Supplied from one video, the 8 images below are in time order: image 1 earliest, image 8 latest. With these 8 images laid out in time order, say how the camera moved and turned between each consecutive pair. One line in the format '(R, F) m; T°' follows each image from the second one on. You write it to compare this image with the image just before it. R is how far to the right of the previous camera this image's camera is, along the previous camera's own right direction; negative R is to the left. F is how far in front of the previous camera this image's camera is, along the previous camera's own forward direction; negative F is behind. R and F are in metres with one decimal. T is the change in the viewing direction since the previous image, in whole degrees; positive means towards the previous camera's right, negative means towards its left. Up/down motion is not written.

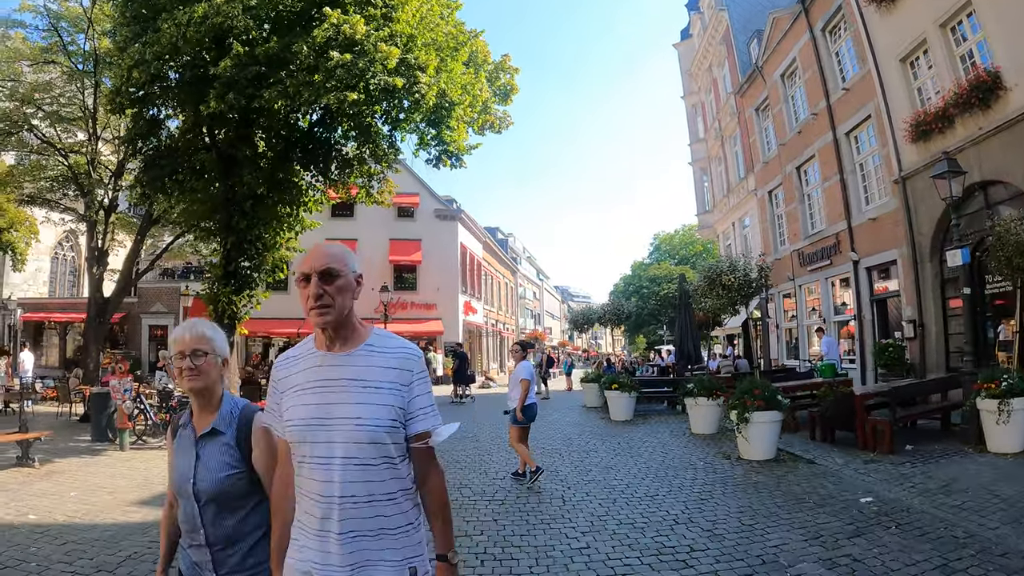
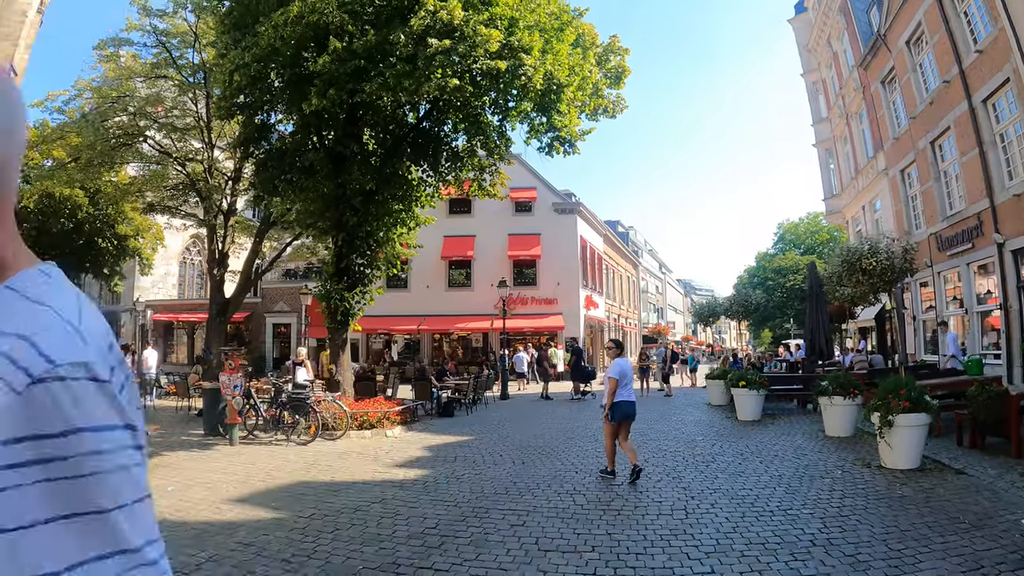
(+0.3, +1.4) m; -11°
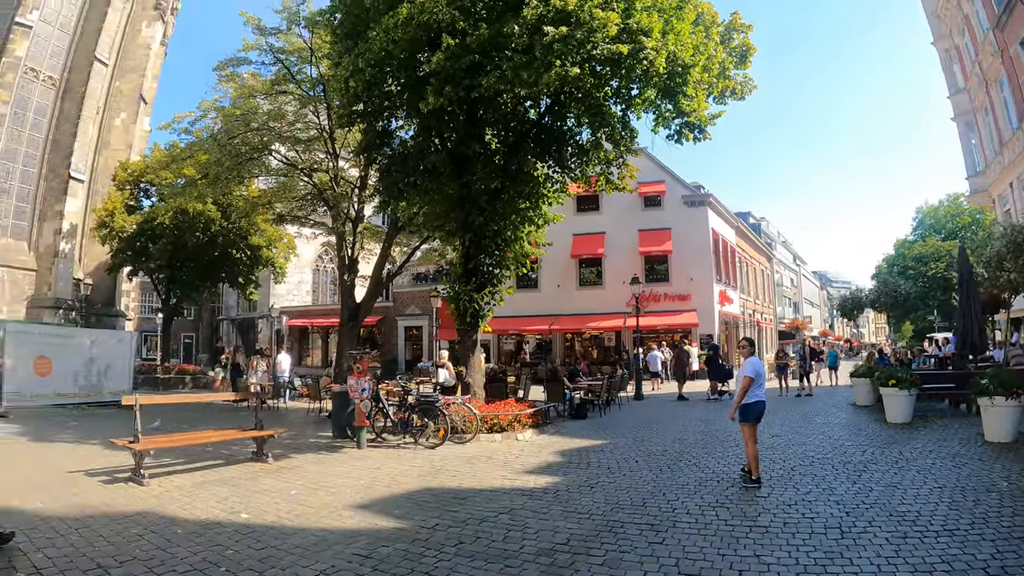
(-0.2, +0.7) m; -10°
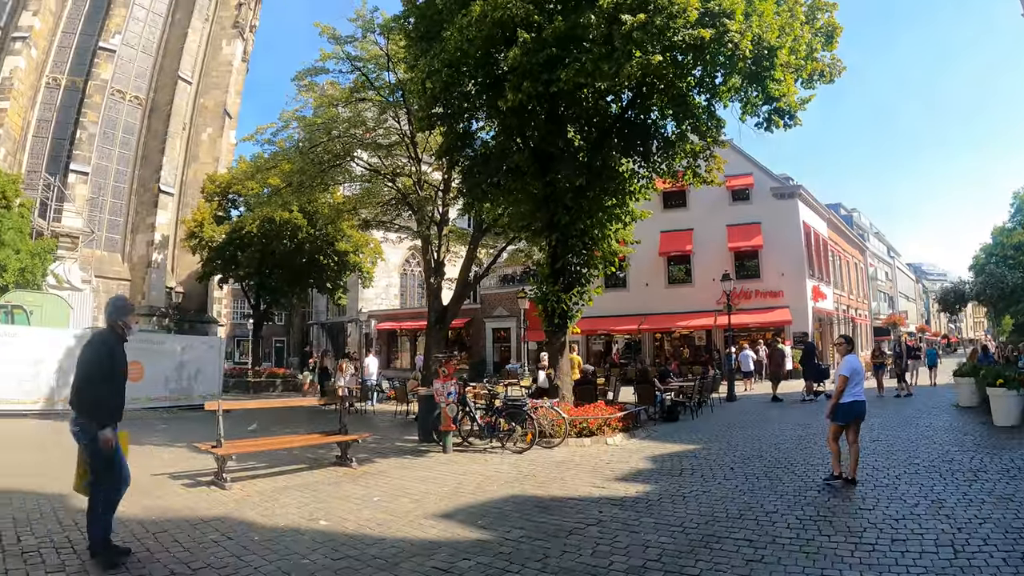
(-0.1, +0.3) m; -6°
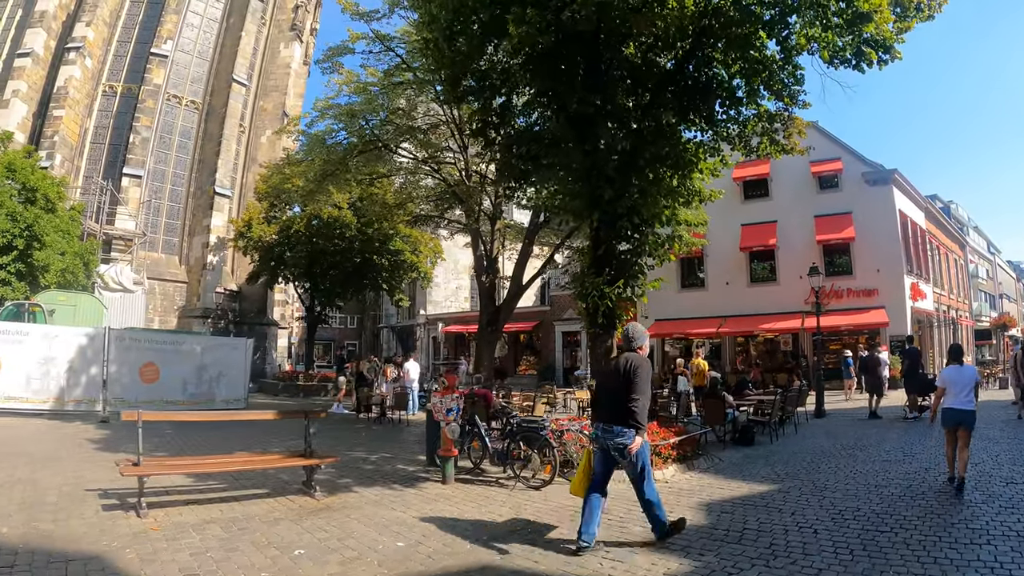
(+0.6, +1.7) m; -6°
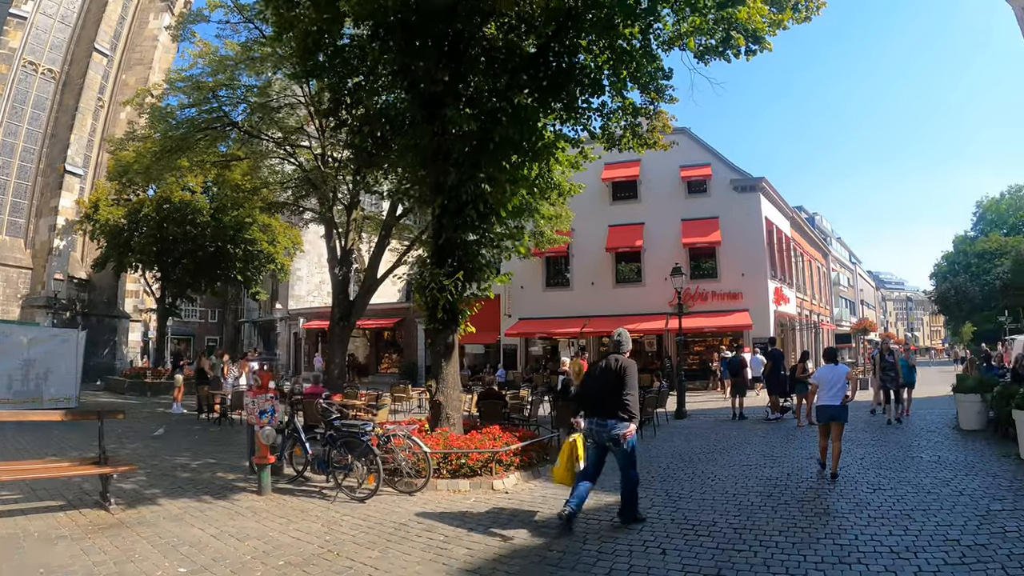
(+0.7, +0.6) m; +9°
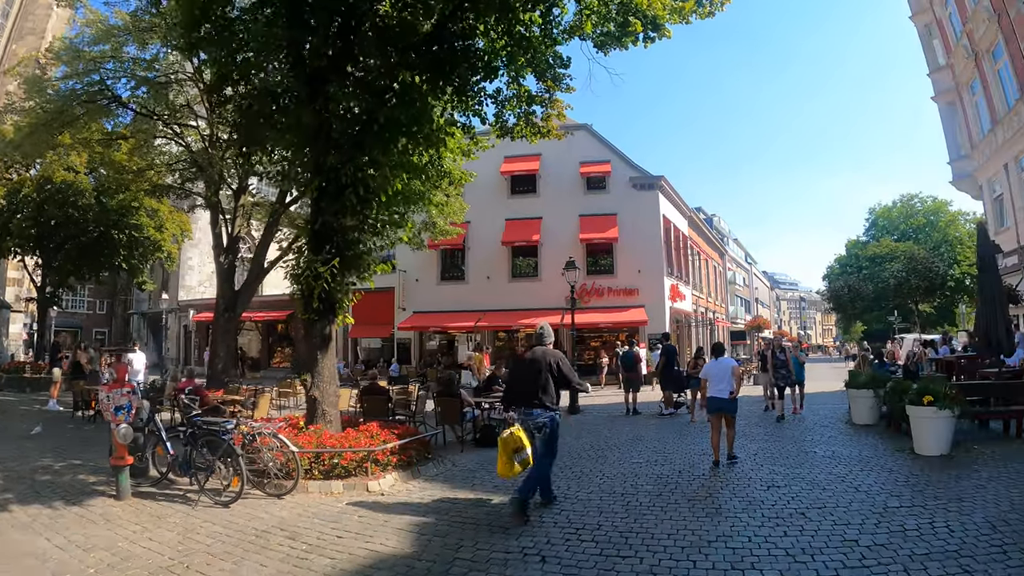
(+0.4, +0.3) m; +7°
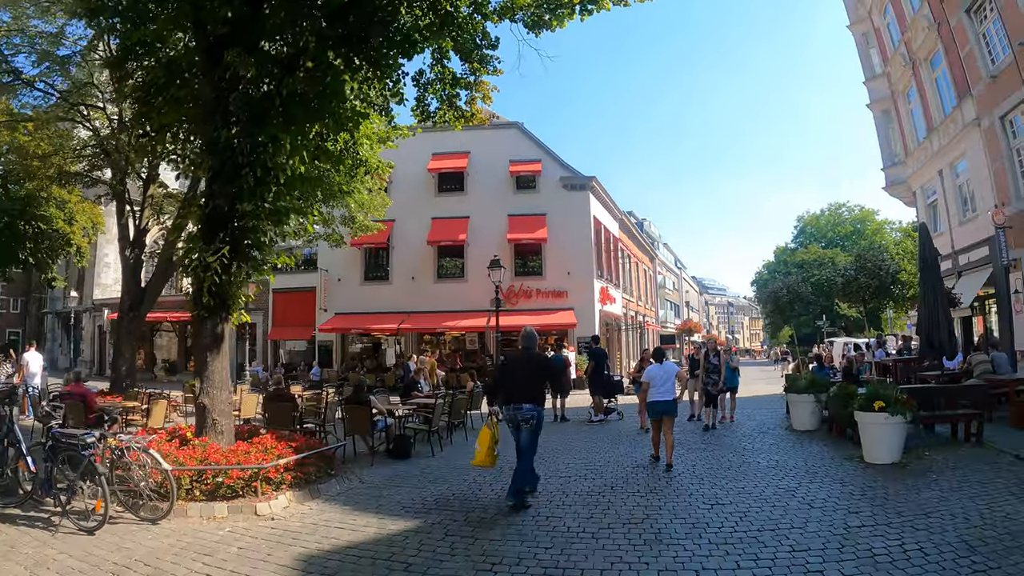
(+0.2, +0.6) m; +4°
